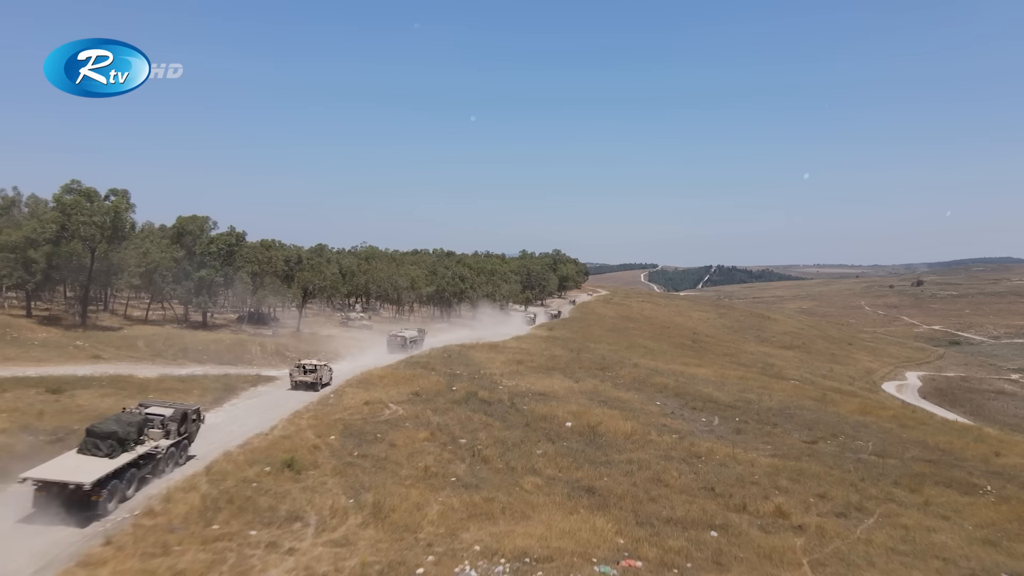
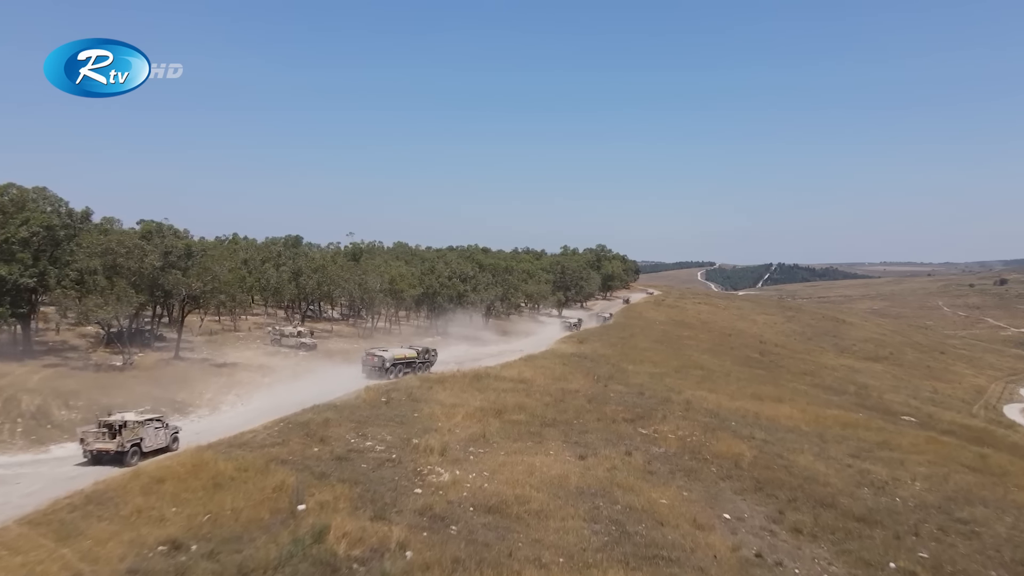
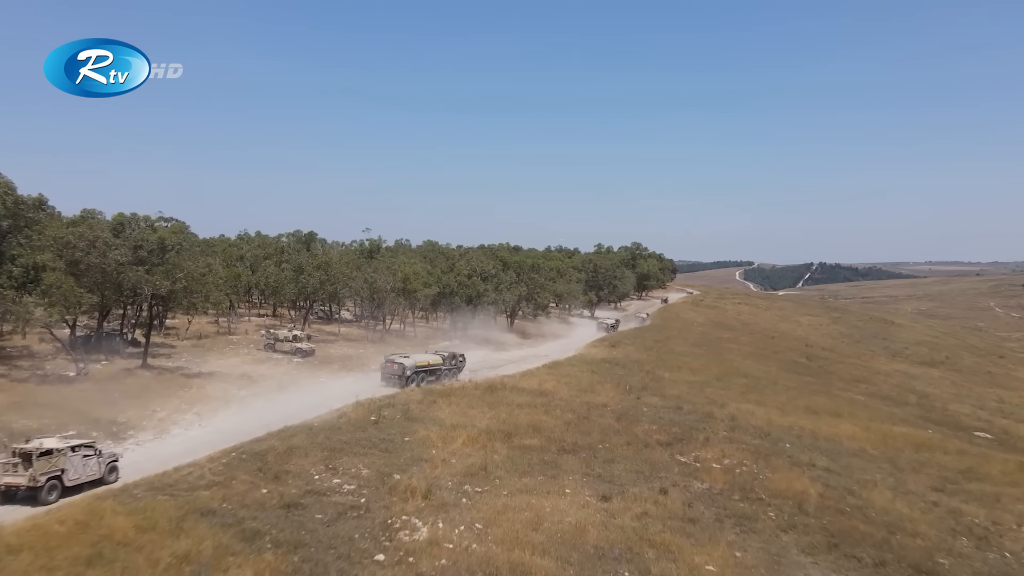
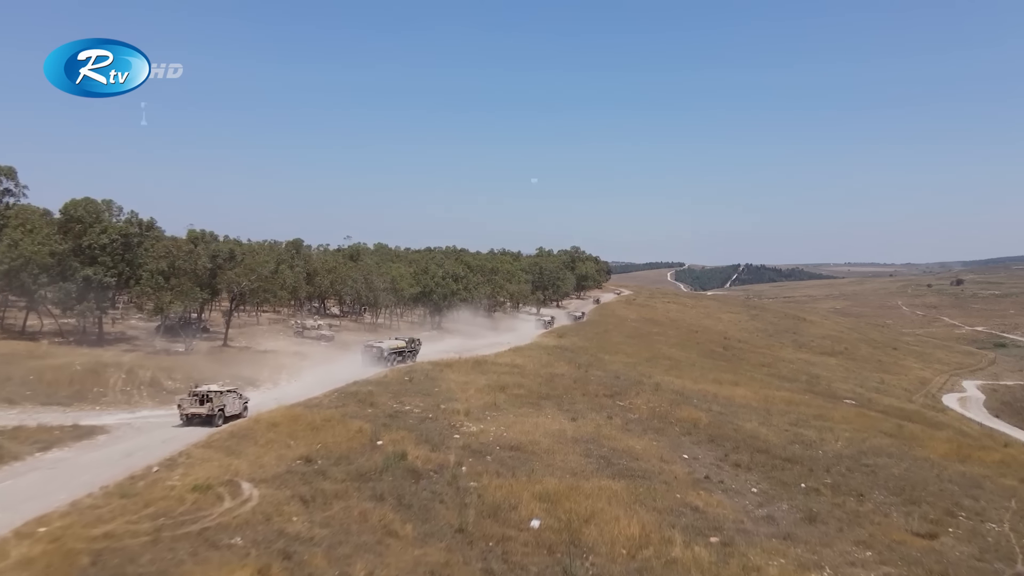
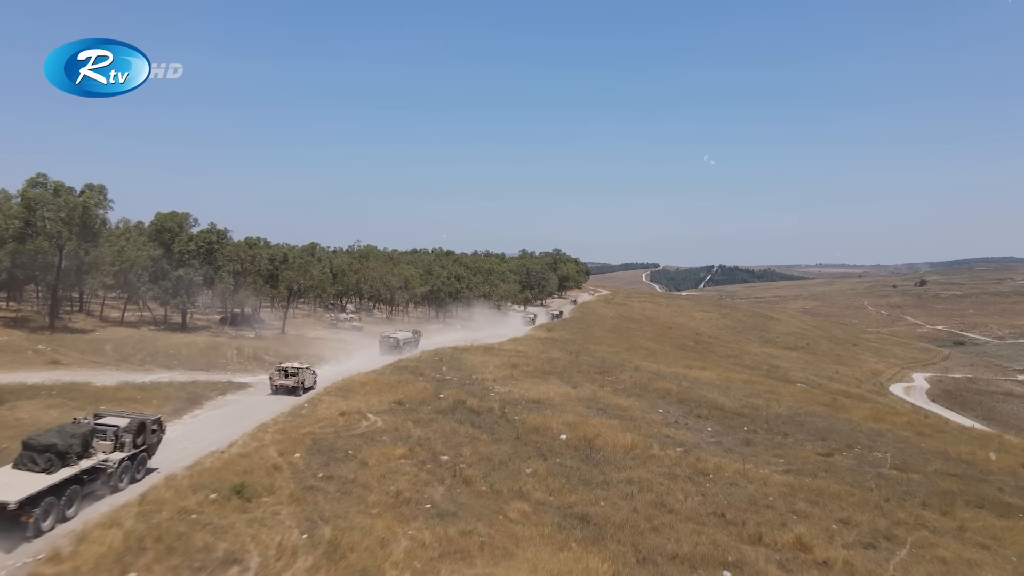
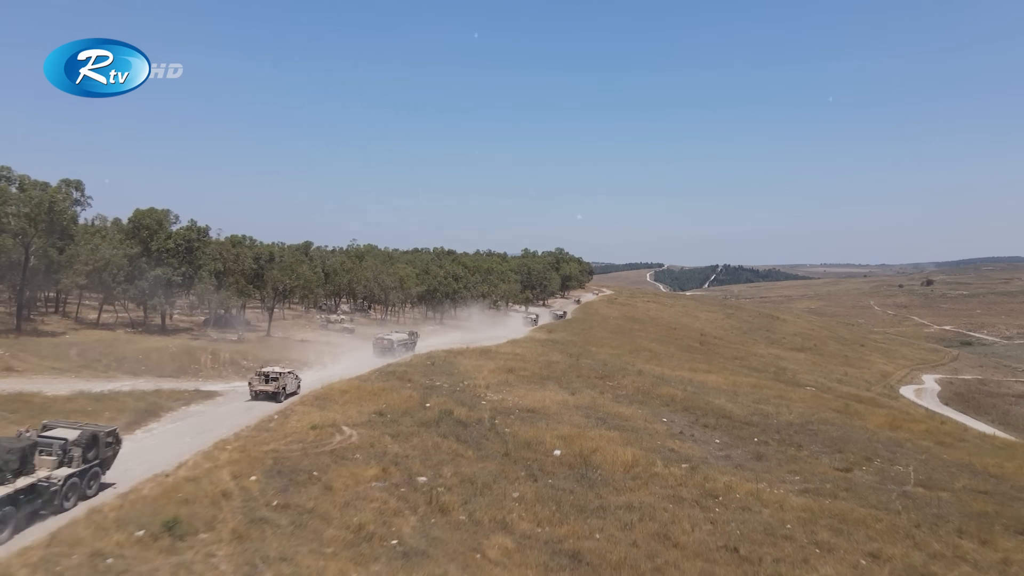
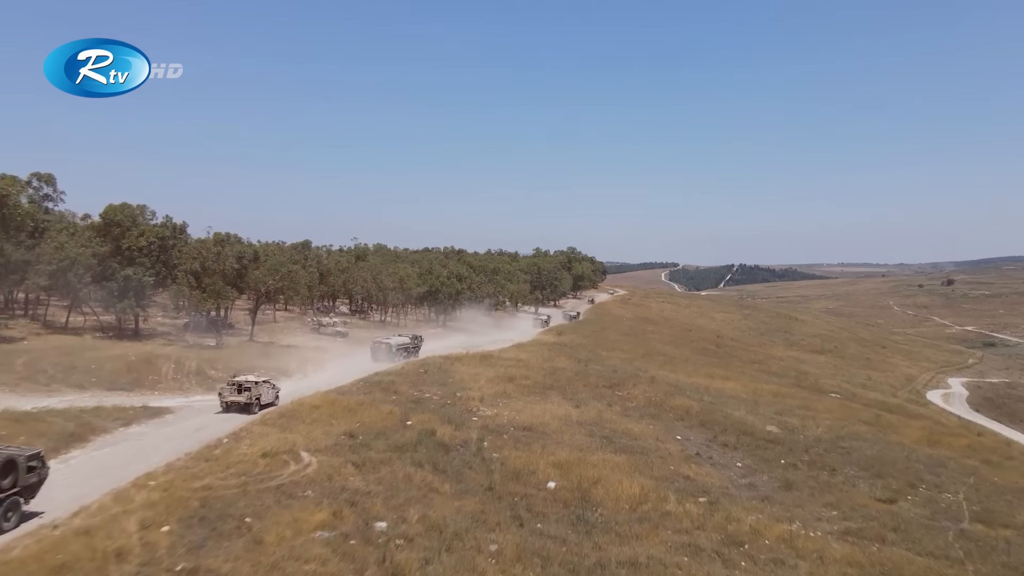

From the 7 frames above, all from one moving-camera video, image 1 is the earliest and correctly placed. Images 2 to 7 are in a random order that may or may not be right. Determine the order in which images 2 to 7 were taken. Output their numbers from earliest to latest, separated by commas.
5, 6, 7, 4, 2, 3
